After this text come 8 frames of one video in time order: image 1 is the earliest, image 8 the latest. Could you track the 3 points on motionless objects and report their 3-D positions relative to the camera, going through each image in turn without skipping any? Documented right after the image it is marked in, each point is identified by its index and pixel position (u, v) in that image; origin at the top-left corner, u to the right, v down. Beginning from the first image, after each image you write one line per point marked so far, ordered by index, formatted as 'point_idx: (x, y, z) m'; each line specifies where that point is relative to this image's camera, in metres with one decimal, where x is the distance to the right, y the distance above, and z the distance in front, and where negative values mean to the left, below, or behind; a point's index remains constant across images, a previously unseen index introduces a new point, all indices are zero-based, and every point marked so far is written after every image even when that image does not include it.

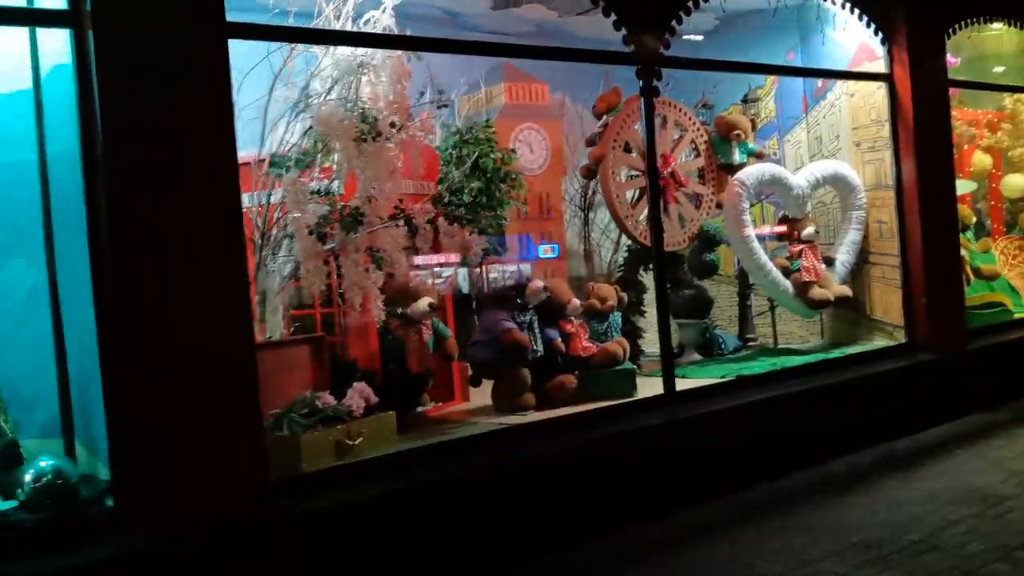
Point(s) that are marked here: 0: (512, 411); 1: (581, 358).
0: (0.0, -0.4, +3.0) m
1: (+0.2, -0.2, +3.1) m
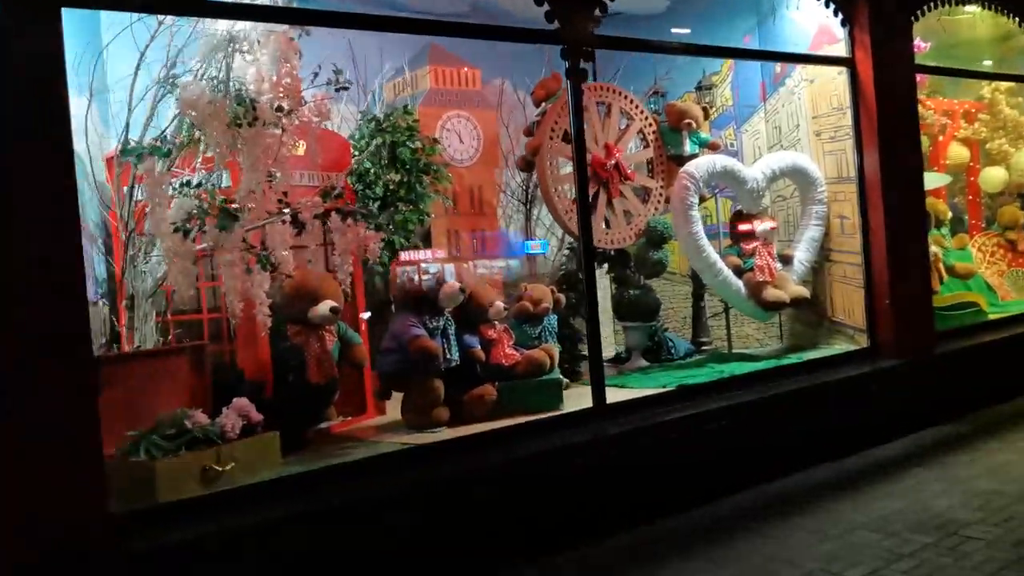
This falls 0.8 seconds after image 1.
0: (-0.3, -0.4, +2.7) m
1: (0.0, -0.2, +2.8) m
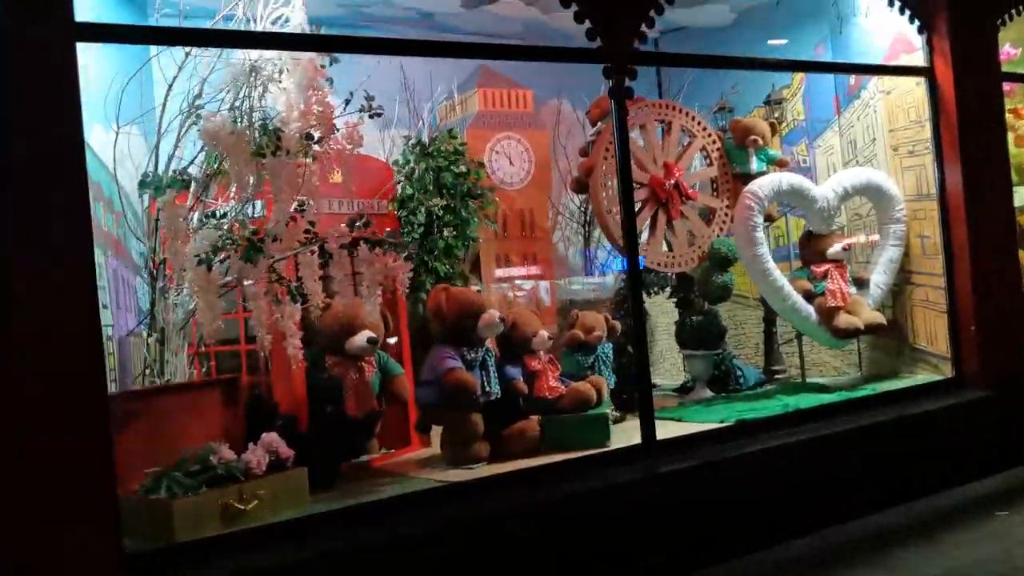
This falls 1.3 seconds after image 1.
0: (-0.2, -0.5, +2.6) m
1: (+0.1, -0.3, +2.7) m
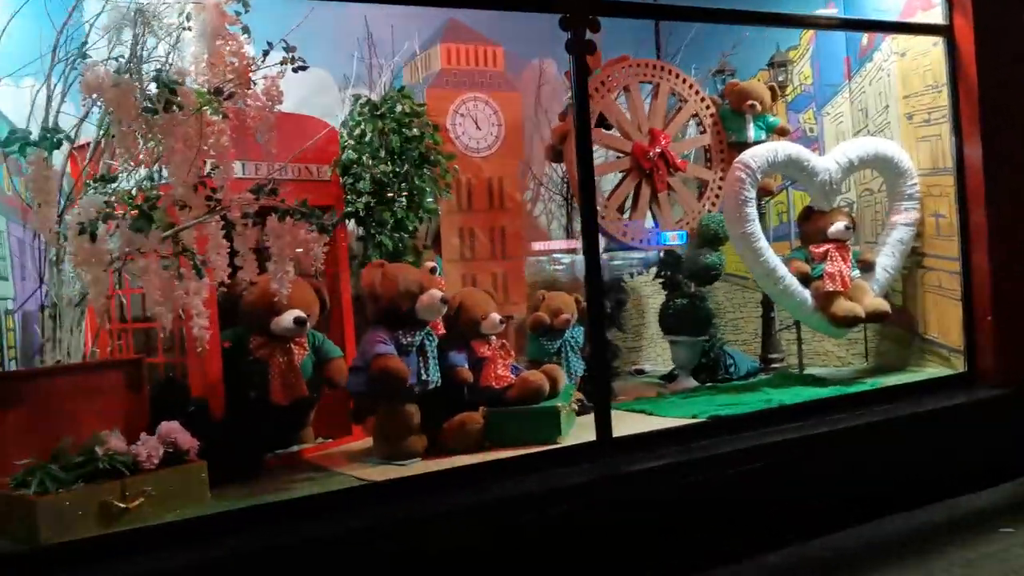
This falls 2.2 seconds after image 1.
0: (-0.3, -0.4, +2.3) m
1: (-0.1, -0.3, +2.5) m
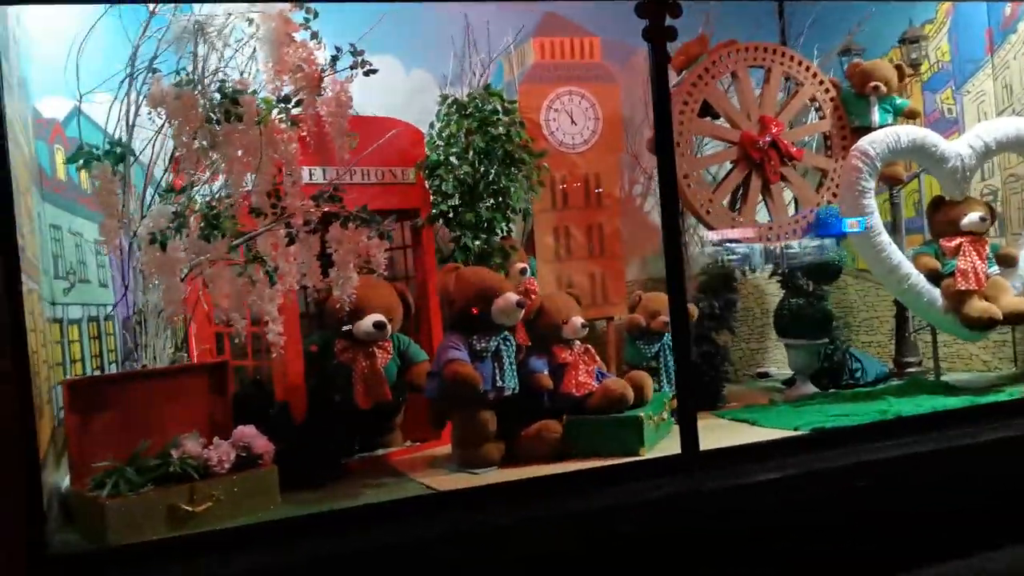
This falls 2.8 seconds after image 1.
0: (-0.1, -0.4, +2.3) m
1: (+0.1, -0.3, +2.4) m
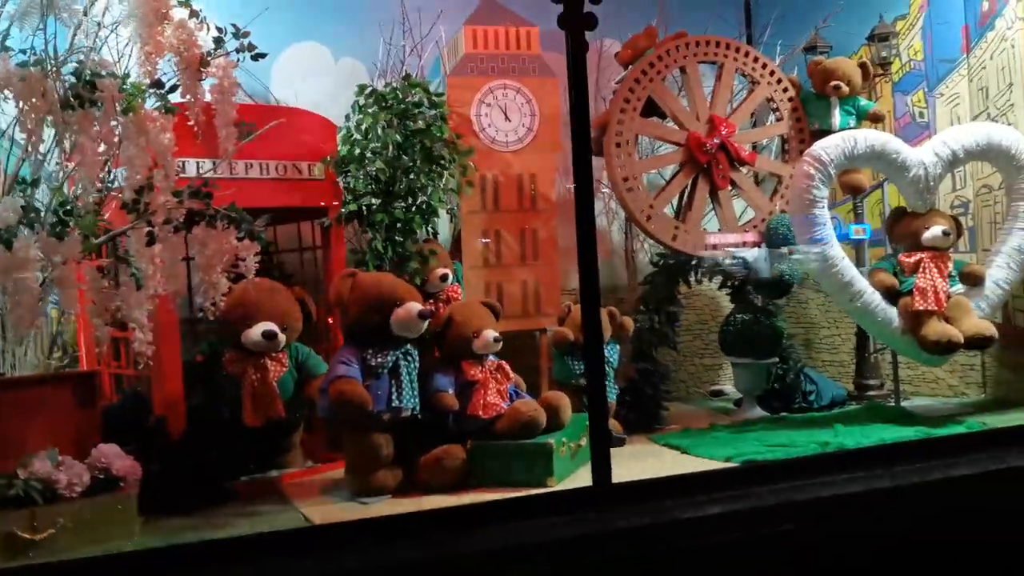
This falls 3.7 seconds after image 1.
0: (-0.3, -0.4, +2.1) m
1: (-0.1, -0.3, +2.2) m
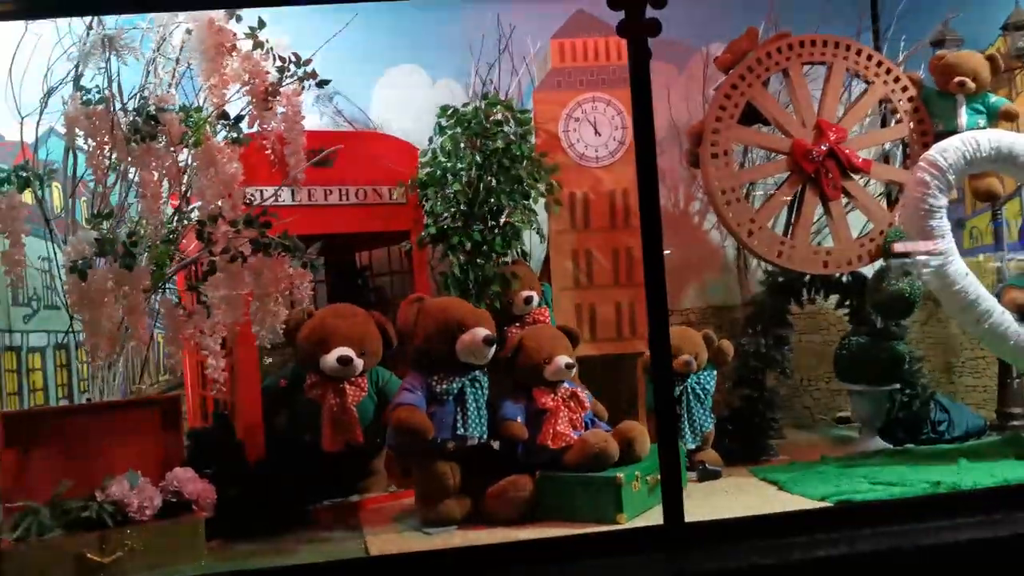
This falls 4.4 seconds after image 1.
0: (-0.2, -0.5, +2.0) m
1: (+0.1, -0.3, +2.1) m
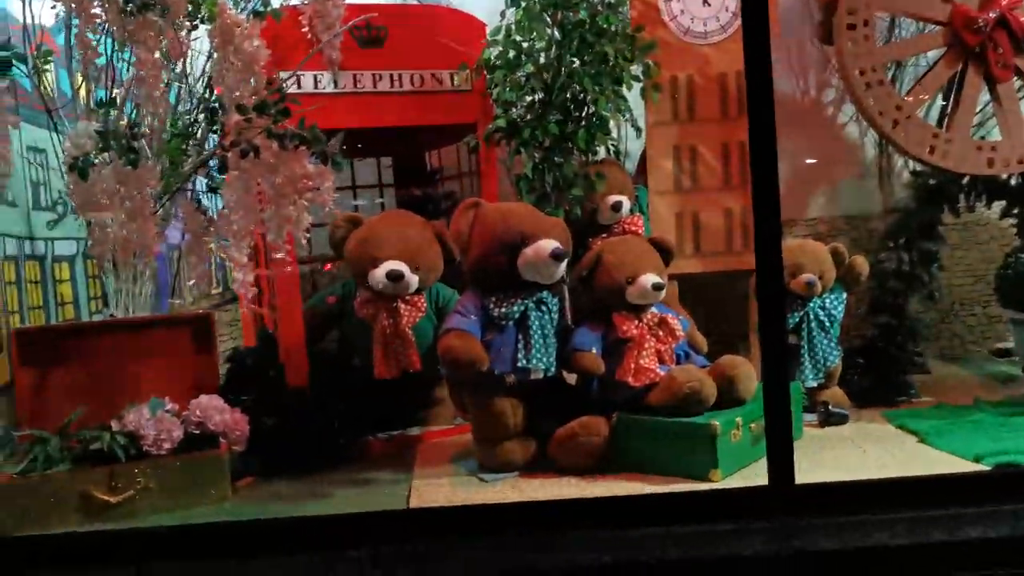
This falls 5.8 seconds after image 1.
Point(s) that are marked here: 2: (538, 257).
0: (-0.1, -0.3, +1.7) m
1: (+0.2, -0.2, +1.7) m
2: (+0.1, +0.1, +1.7) m
